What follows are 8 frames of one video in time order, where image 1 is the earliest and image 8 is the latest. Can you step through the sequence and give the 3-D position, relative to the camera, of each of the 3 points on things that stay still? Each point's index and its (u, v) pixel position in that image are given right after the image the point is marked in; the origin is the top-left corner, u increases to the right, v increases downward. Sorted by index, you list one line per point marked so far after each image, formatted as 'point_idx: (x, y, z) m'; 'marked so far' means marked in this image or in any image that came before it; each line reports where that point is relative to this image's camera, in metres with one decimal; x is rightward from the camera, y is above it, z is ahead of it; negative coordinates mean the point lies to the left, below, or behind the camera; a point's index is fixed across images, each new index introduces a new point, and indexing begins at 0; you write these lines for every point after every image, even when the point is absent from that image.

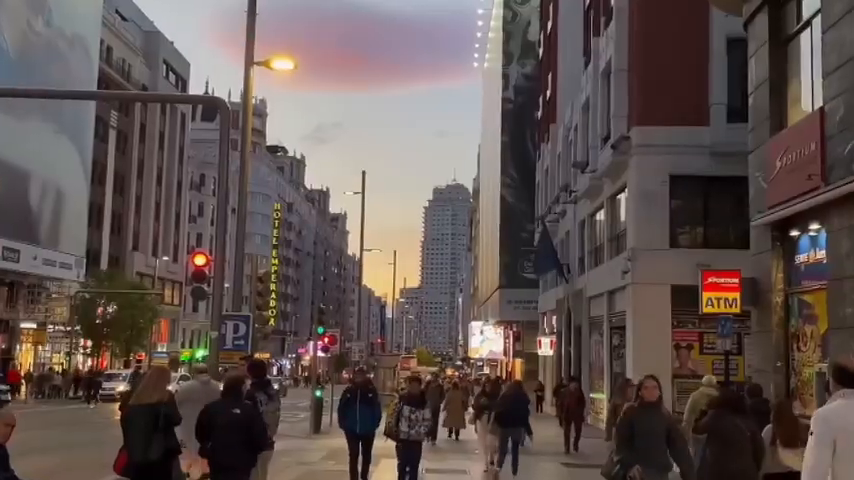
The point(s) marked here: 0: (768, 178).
0: (+6.5, +1.2, +15.8) m
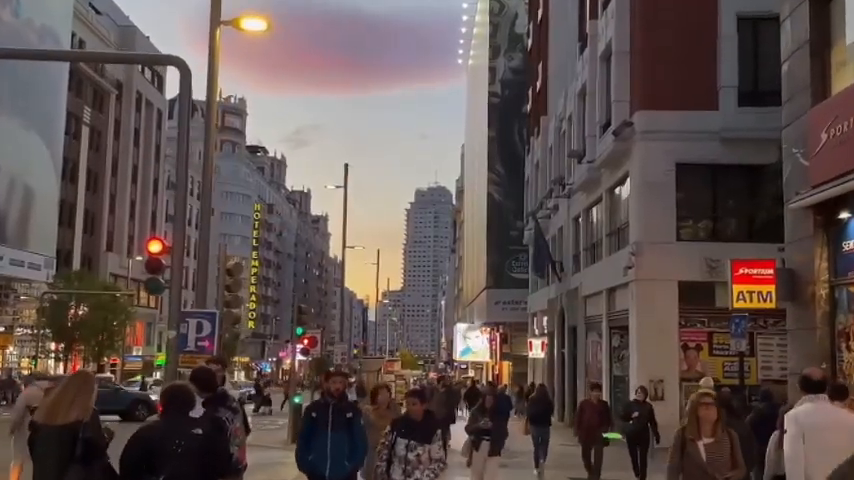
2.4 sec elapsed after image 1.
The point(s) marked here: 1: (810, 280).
0: (+6.4, +1.4, +13.9) m
1: (+6.4, -0.7, +13.8) m
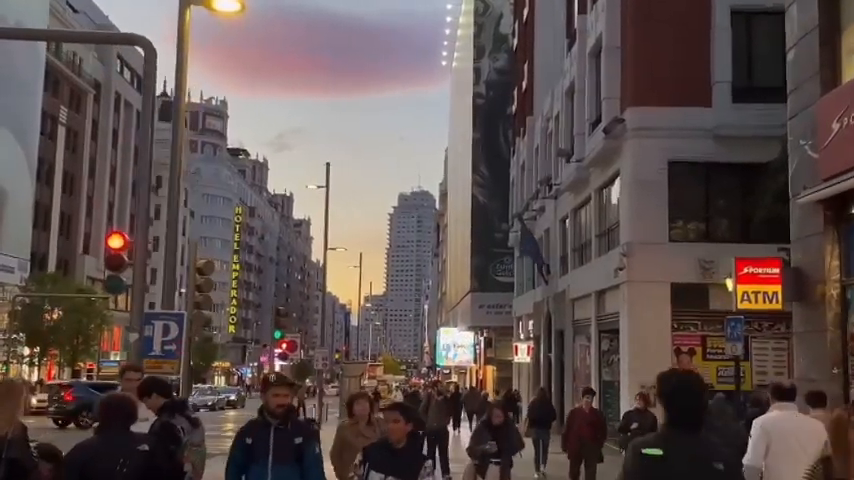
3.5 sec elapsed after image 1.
0: (+6.1, +1.5, +13.1) m
1: (+6.1, -0.6, +13.0) m
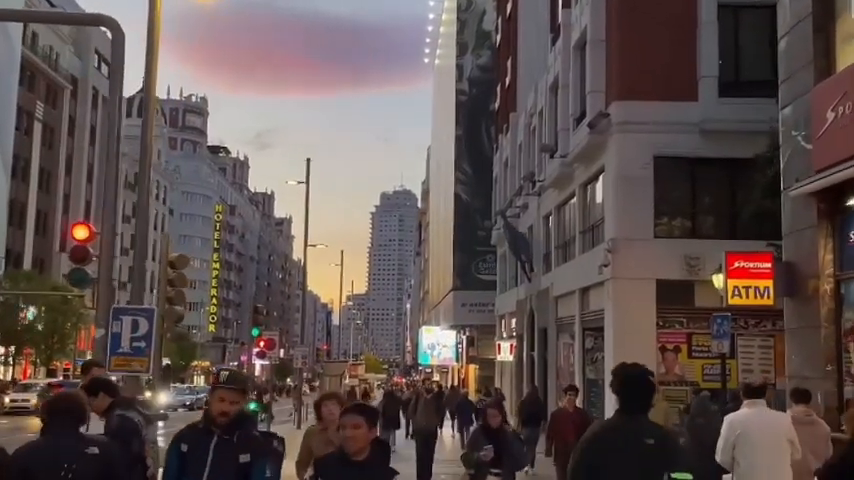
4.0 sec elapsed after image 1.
0: (+5.9, +1.6, +12.7) m
1: (+5.9, -0.5, +12.6) m
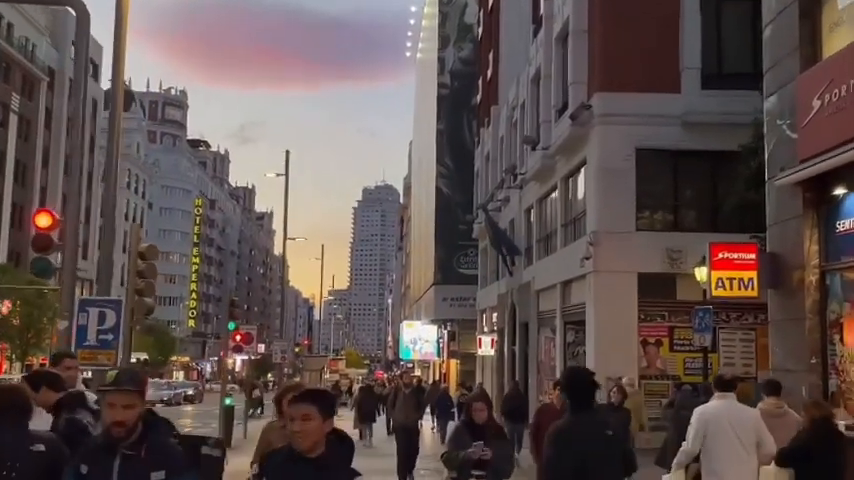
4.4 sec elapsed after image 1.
0: (+5.5, +1.7, +12.5) m
1: (+5.5, -0.4, +12.4) m
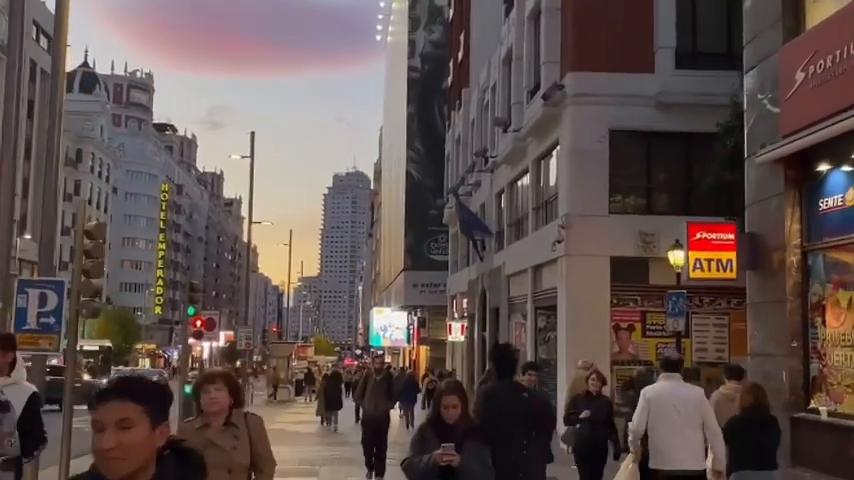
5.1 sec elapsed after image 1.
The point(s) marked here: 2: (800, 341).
0: (+5.1, +2.0, +12.0) m
1: (+5.0, -0.1, +12.0) m
2: (+5.1, -1.4, +11.4) m
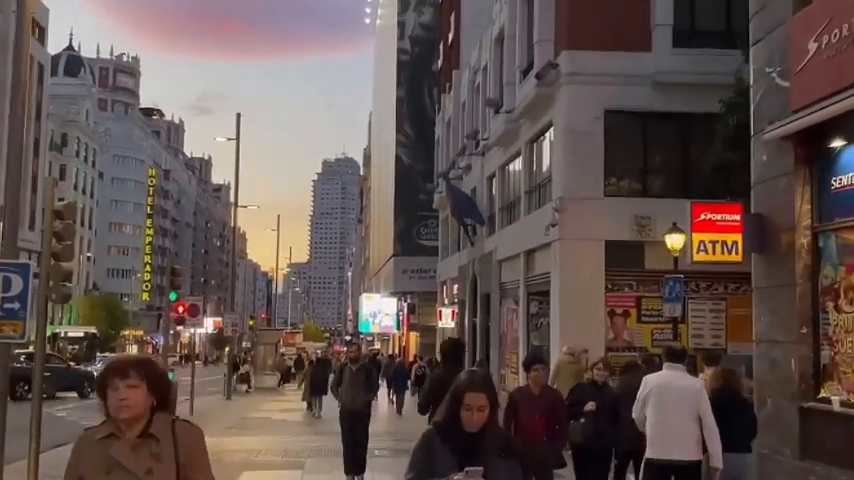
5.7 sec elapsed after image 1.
0: (+4.9, +2.3, +11.3) m
1: (+4.9, +0.2, +11.4) m
2: (+5.0, -1.1, +10.9) m
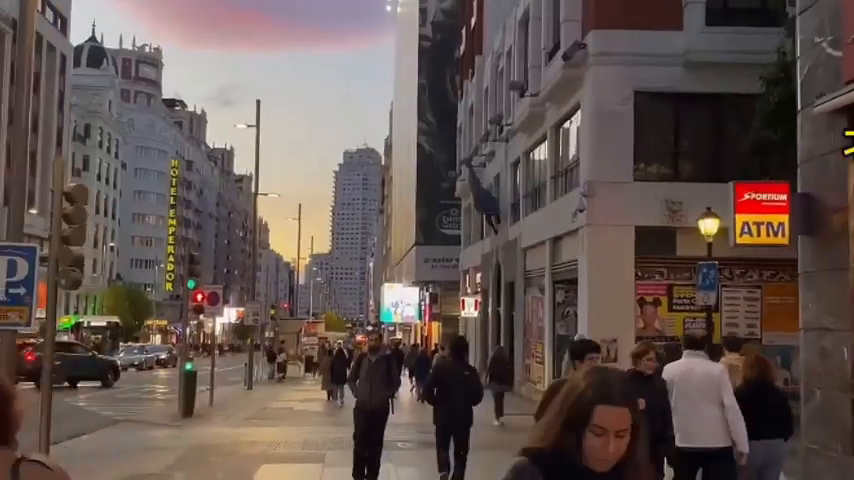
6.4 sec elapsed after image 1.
0: (+5.3, +2.5, +10.6) m
1: (+5.2, +0.4, +10.6) m
2: (+5.3, -0.9, +10.1) m
